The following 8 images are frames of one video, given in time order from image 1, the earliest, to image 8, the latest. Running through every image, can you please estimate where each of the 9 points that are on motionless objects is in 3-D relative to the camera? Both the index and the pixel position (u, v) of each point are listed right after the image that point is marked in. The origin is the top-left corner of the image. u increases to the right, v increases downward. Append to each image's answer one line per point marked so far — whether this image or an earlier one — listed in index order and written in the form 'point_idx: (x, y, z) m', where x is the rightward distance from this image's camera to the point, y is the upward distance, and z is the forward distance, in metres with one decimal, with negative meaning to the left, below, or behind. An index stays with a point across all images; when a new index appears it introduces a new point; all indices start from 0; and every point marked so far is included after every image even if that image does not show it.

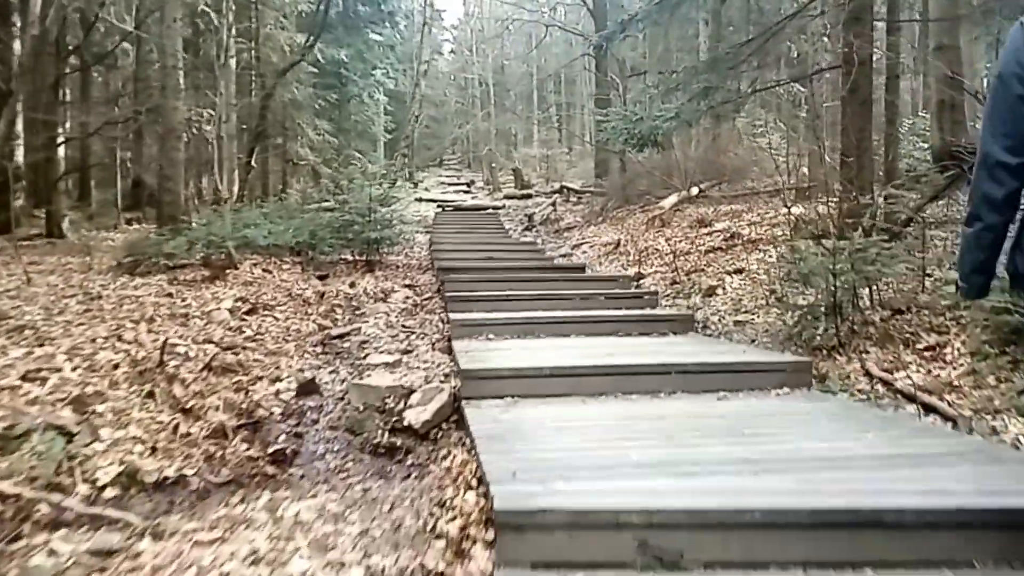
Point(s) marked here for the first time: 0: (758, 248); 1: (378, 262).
0: (+2.8, +0.4, +8.5) m
1: (-1.8, +0.3, +10.3) m
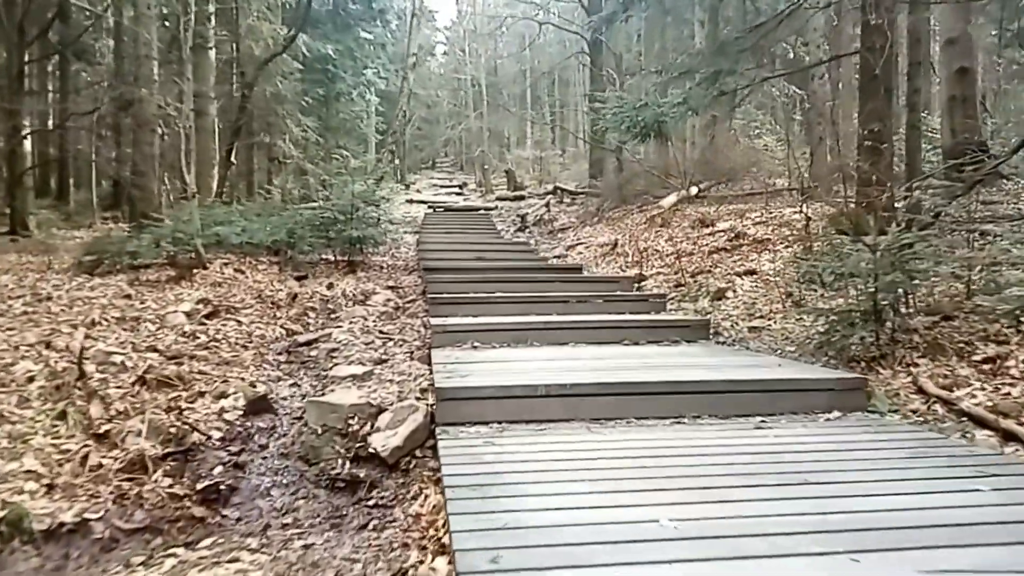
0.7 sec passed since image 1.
0: (+2.7, +0.4, +7.9) m
1: (-1.9, +0.3, +9.7) m
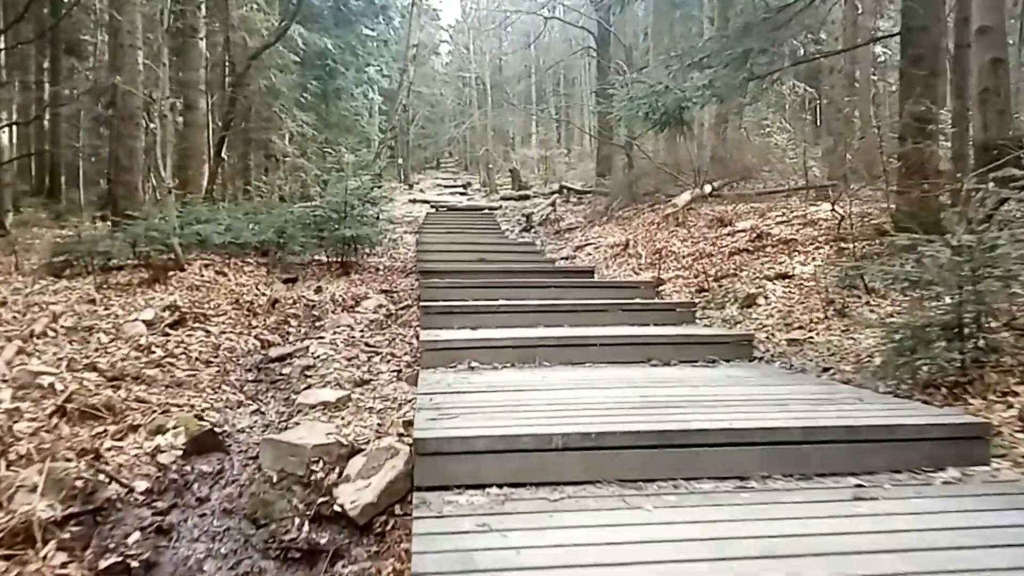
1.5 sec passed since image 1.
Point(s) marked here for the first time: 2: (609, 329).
0: (+2.7, +0.4, +7.3) m
1: (-1.9, +0.3, +9.0) m
2: (+0.5, -0.2, +4.0) m
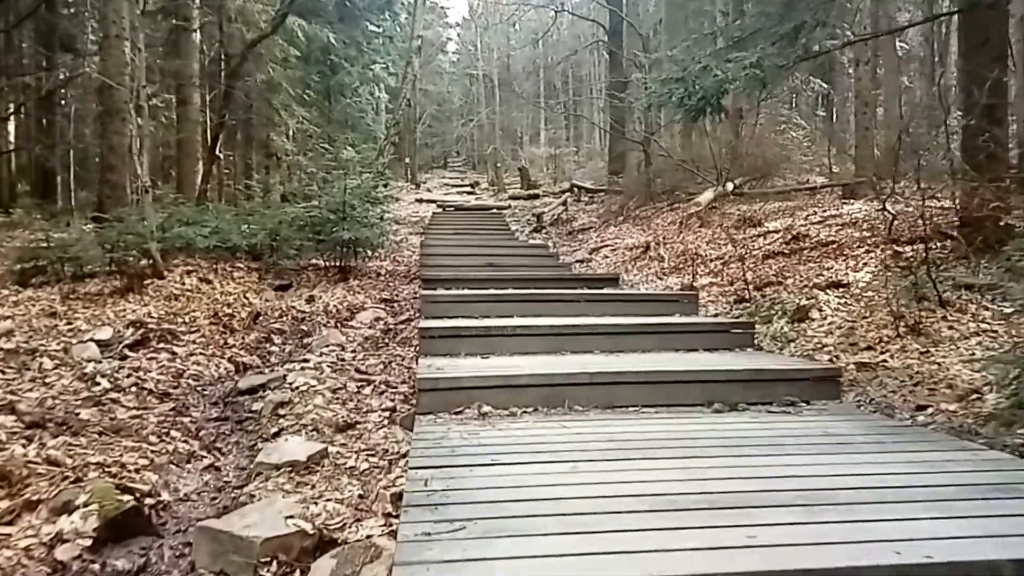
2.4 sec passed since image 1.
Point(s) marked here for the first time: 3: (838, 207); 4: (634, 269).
0: (+2.8, +0.3, +6.5) m
1: (-1.7, +0.2, +8.3) m
2: (+0.6, -0.3, +3.2) m
3: (+4.4, +1.1, +10.2) m
4: (+1.4, +0.2, +8.7) m
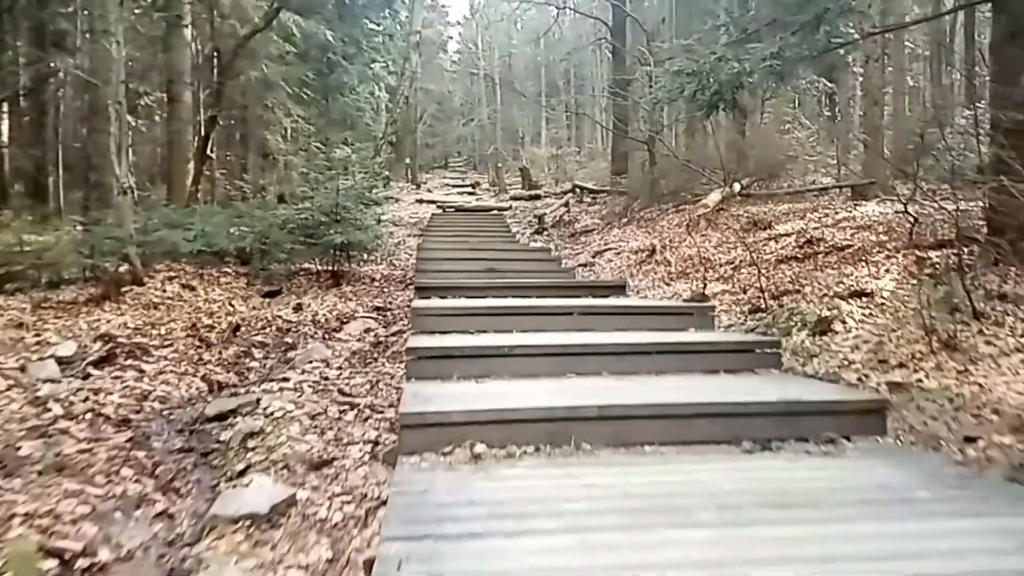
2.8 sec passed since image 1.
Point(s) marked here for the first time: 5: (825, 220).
0: (+2.8, +0.2, +6.2) m
1: (-1.7, +0.1, +8.0) m
2: (+0.6, -0.4, +2.9) m
3: (+4.4, +1.0, +9.9) m
4: (+1.4, +0.2, +8.3) m
5: (+3.7, +0.8, +9.0) m
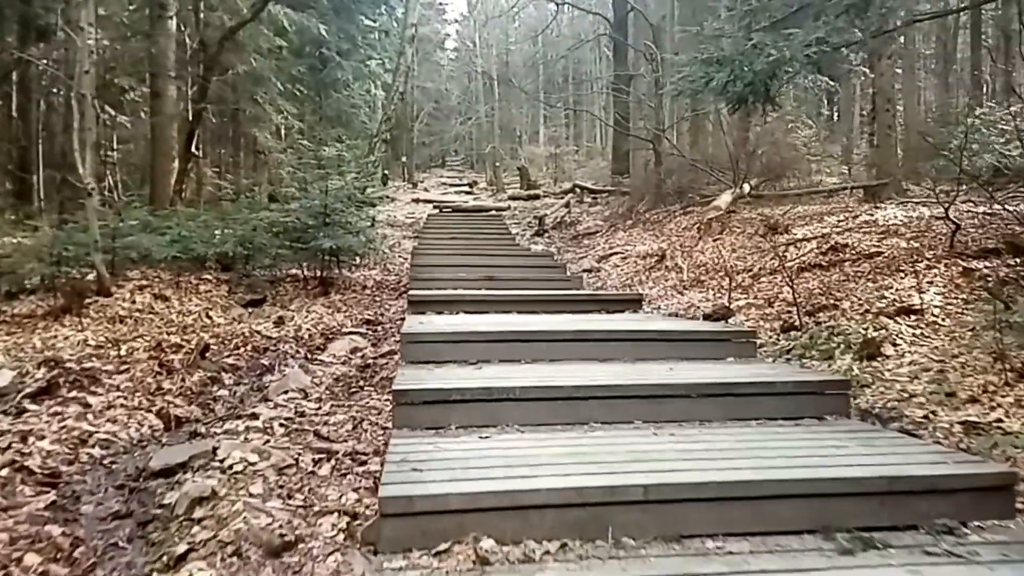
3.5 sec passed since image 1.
0: (+2.9, +0.1, +5.6) m
1: (-1.7, +0.1, +7.4) m
2: (+0.6, -0.4, +2.3) m
3: (+4.4, +0.9, +9.3) m
4: (+1.4, +0.1, +7.8) m
5: (+3.7, +0.7, +8.4) m
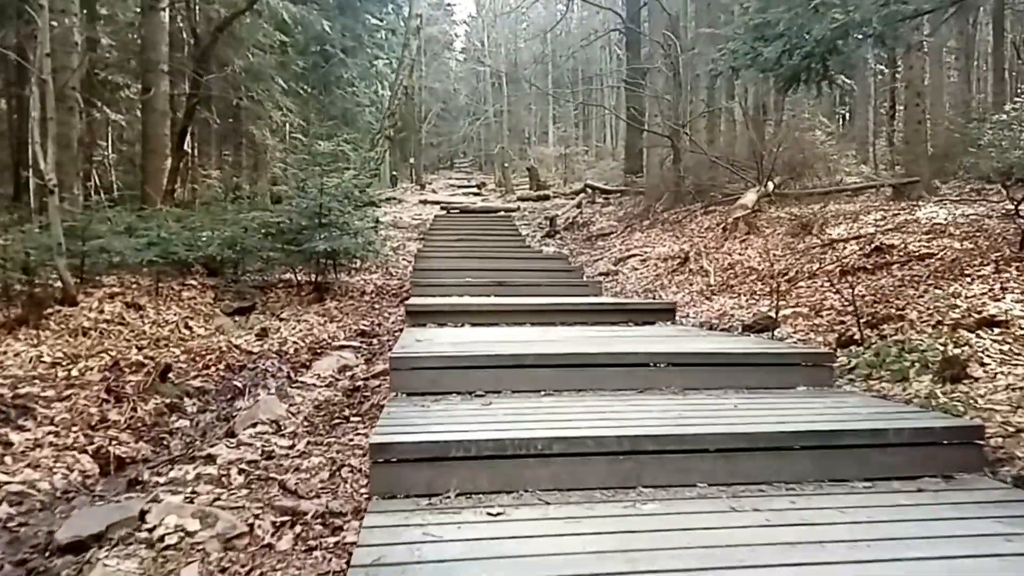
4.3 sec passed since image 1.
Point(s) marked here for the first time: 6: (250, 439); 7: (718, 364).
0: (+2.9, +0.1, +5.0) m
1: (-1.6, 0.0, +6.8) m
2: (+0.7, -0.5, +1.7) m
3: (+4.5, +0.9, +8.7) m
4: (+1.5, 0.0, +7.1) m
5: (+3.8, +0.7, +7.8) m
6: (-1.0, -0.6, +2.9) m
7: (+0.7, -0.3, +2.7) m
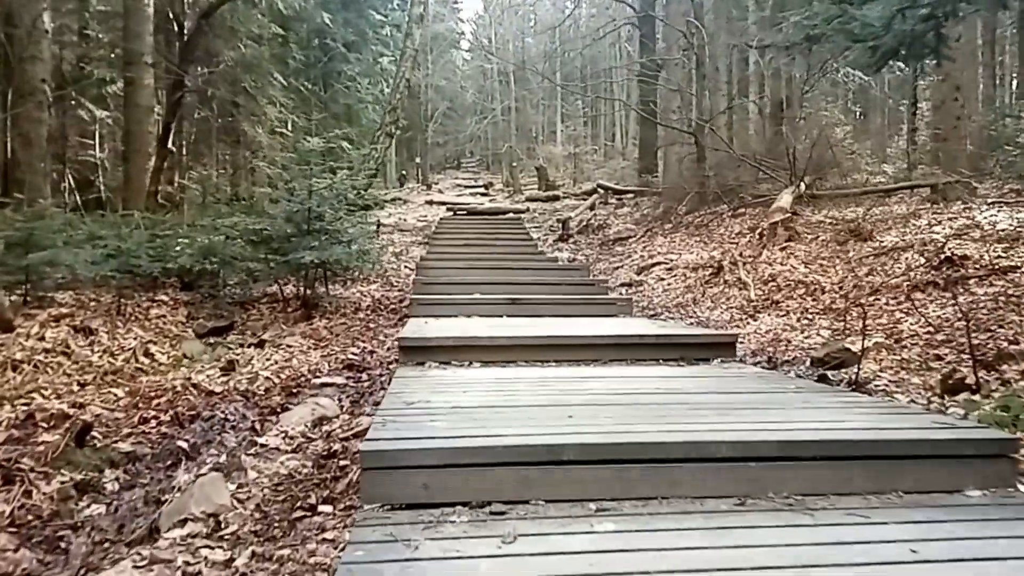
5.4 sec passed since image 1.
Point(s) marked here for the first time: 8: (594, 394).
0: (+3.0, 0.0, +4.1) m
1: (-1.5, -0.1, +6.0) m
2: (+0.7, -0.6, +0.9) m
3: (+4.6, +0.8, +7.8) m
4: (+1.6, -0.1, +6.3) m
5: (+3.9, +0.5, +6.9) m
6: (-0.9, -0.7, +2.1) m
7: (+0.8, -0.4, +1.9) m
8: (+0.3, -0.3, +2.5) m
